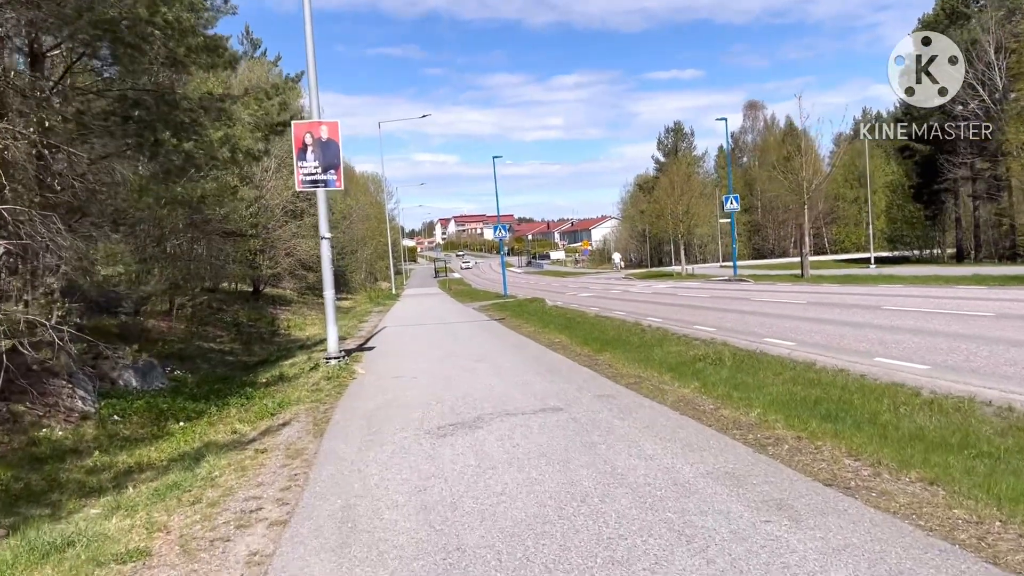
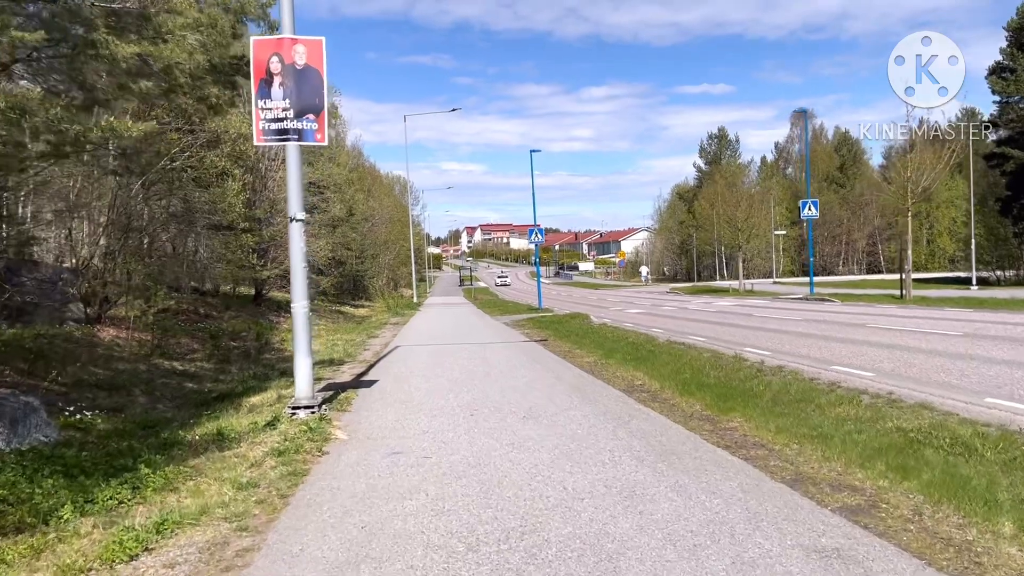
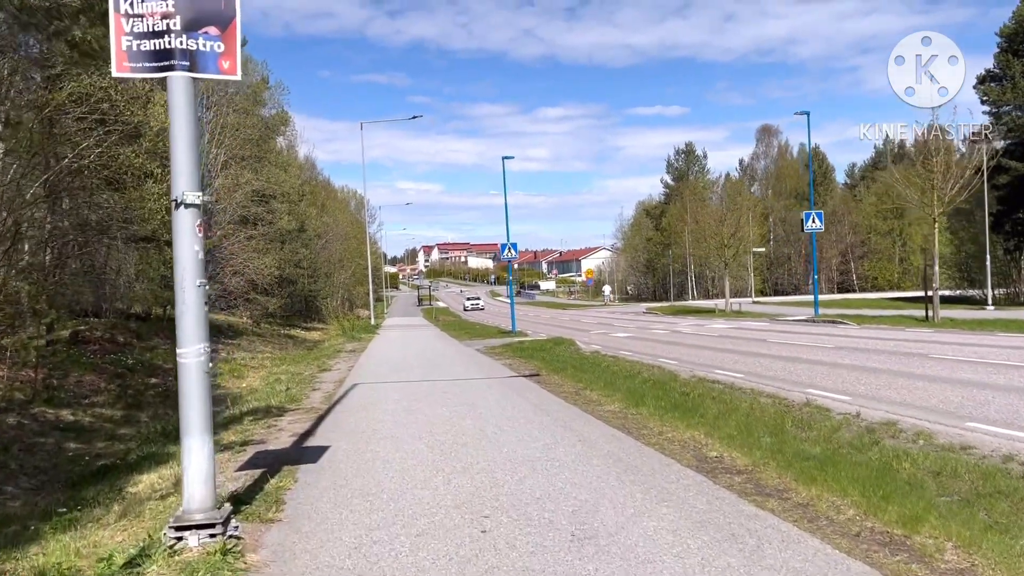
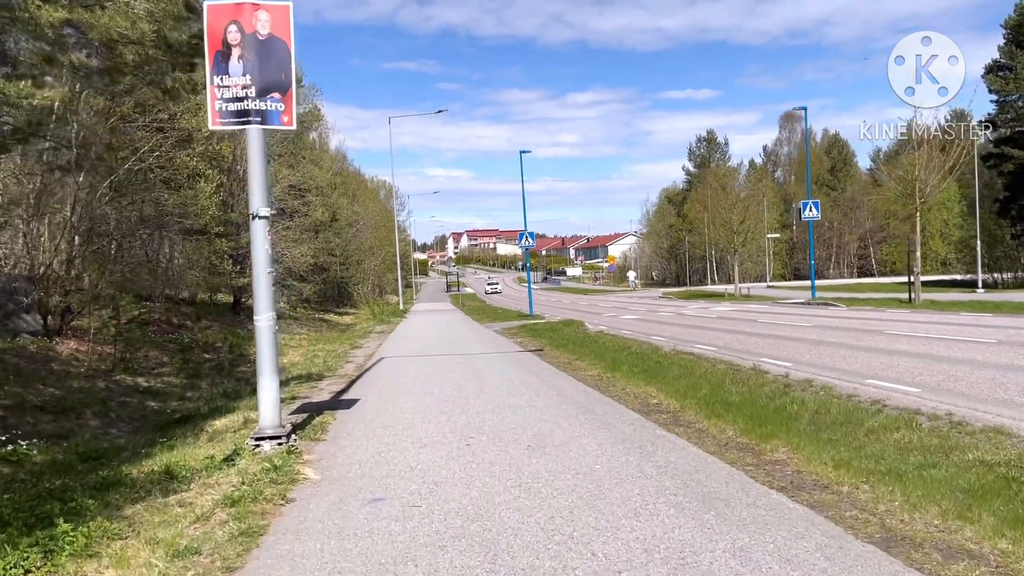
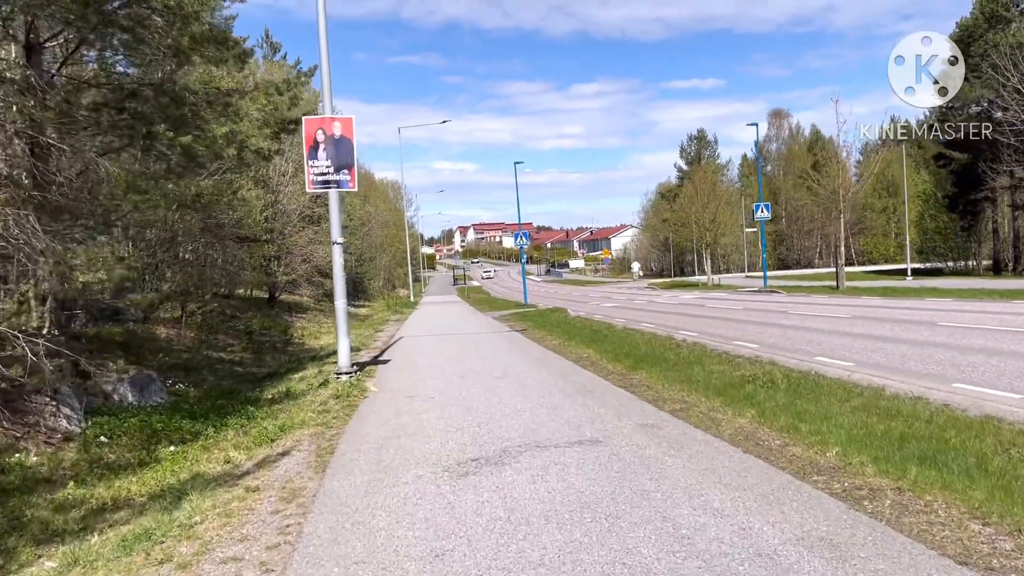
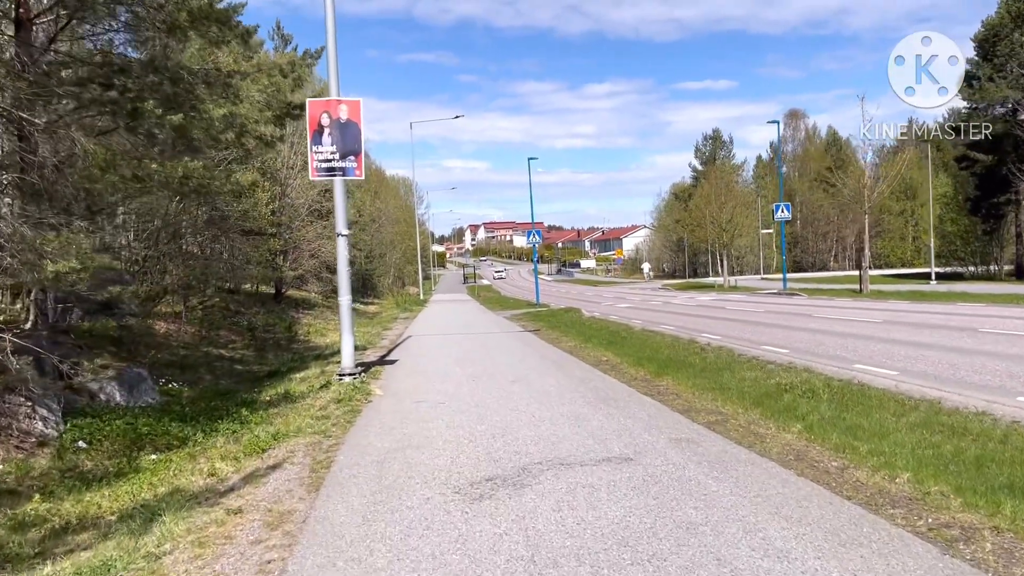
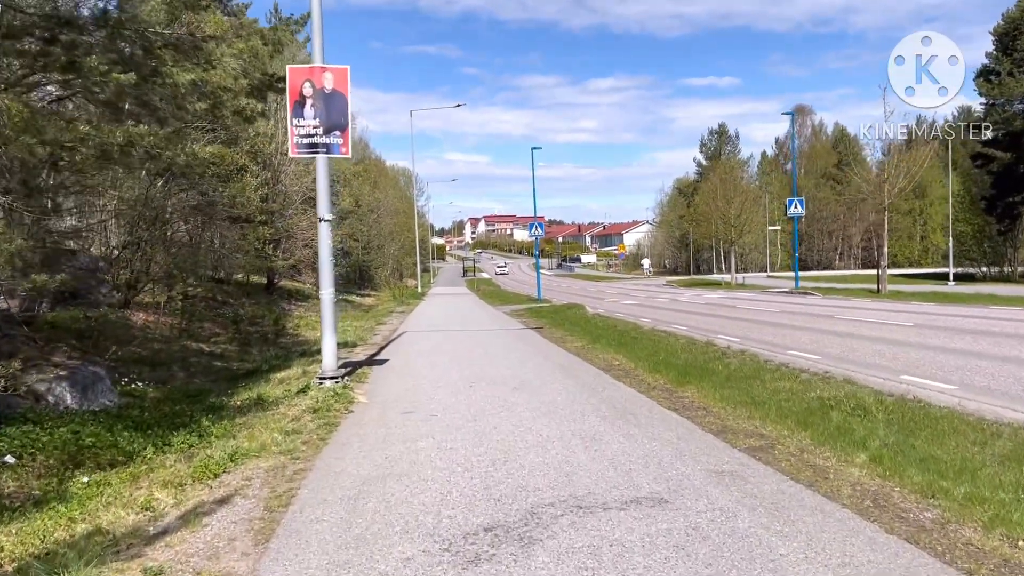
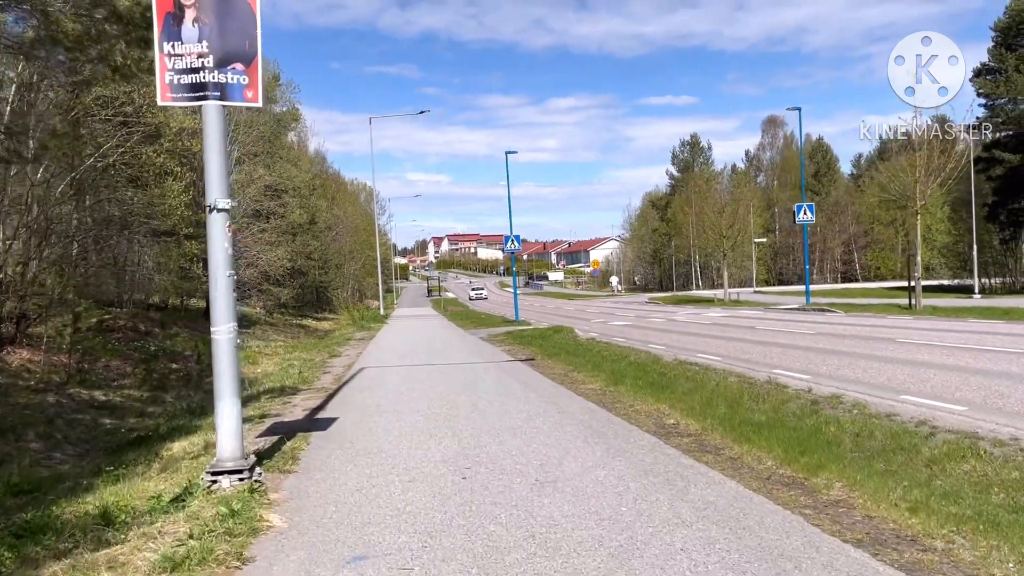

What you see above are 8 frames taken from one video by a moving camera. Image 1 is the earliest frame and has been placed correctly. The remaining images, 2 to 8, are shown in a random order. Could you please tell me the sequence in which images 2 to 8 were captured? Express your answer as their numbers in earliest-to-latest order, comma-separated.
5, 6, 7, 2, 4, 8, 3
